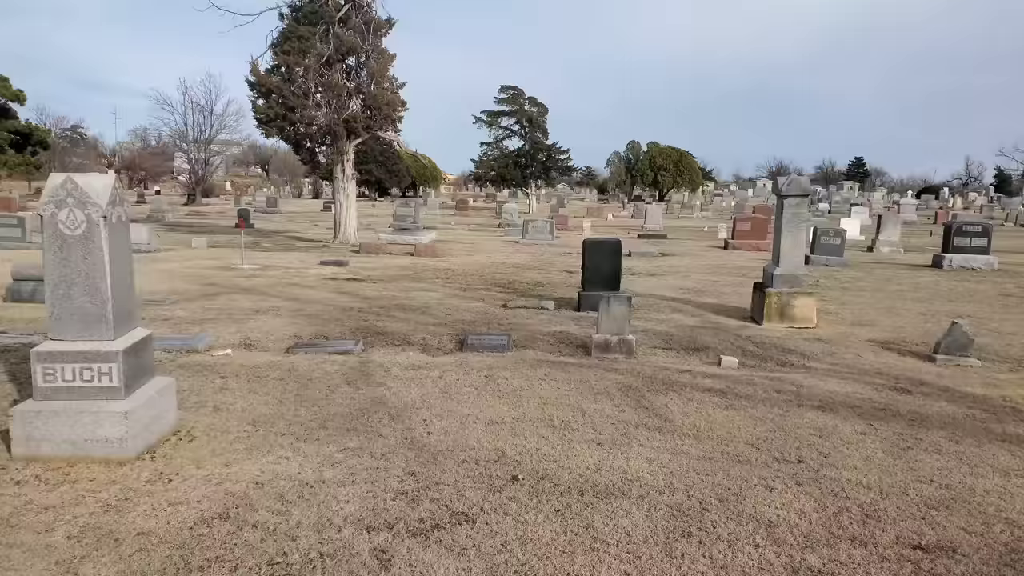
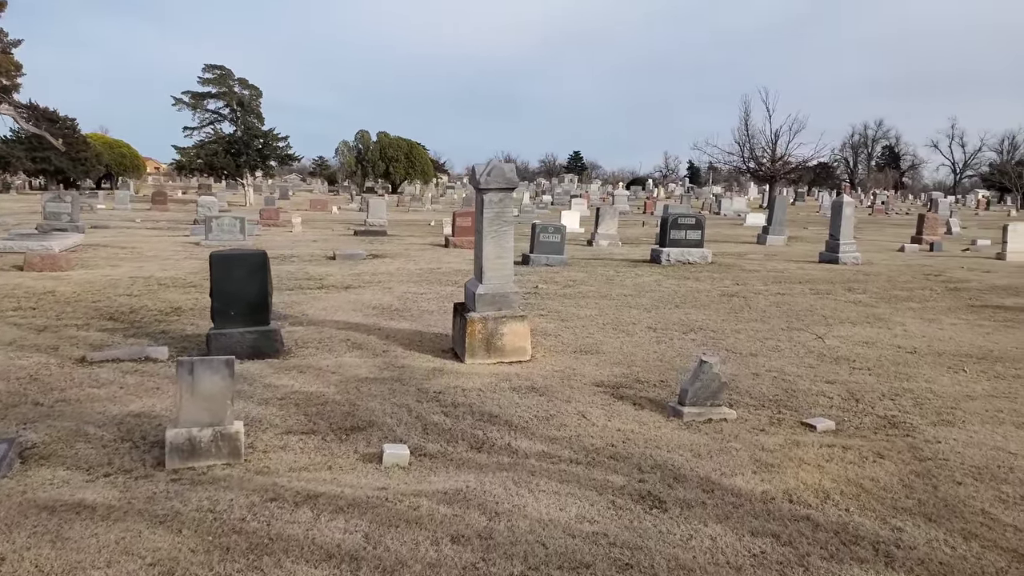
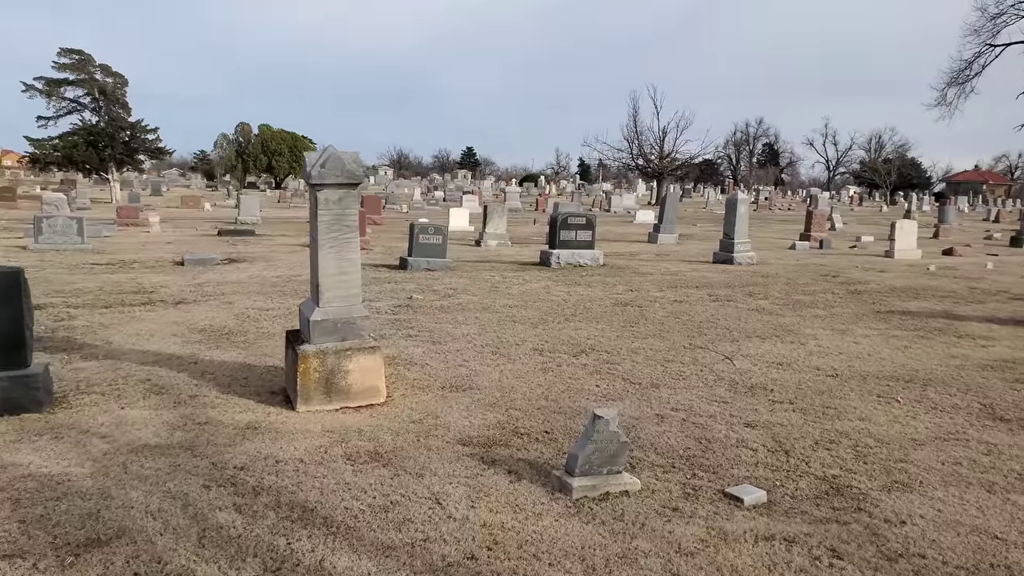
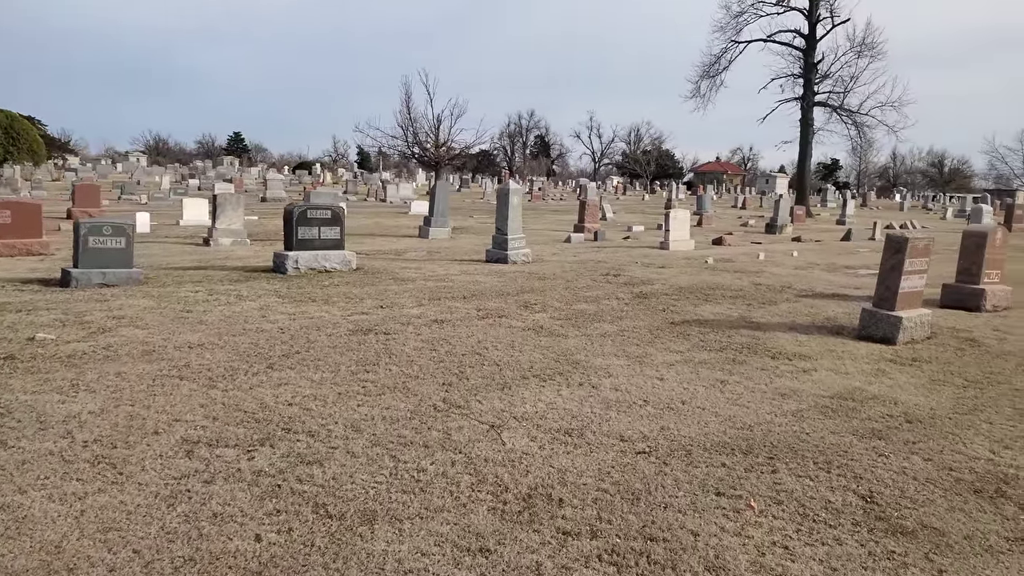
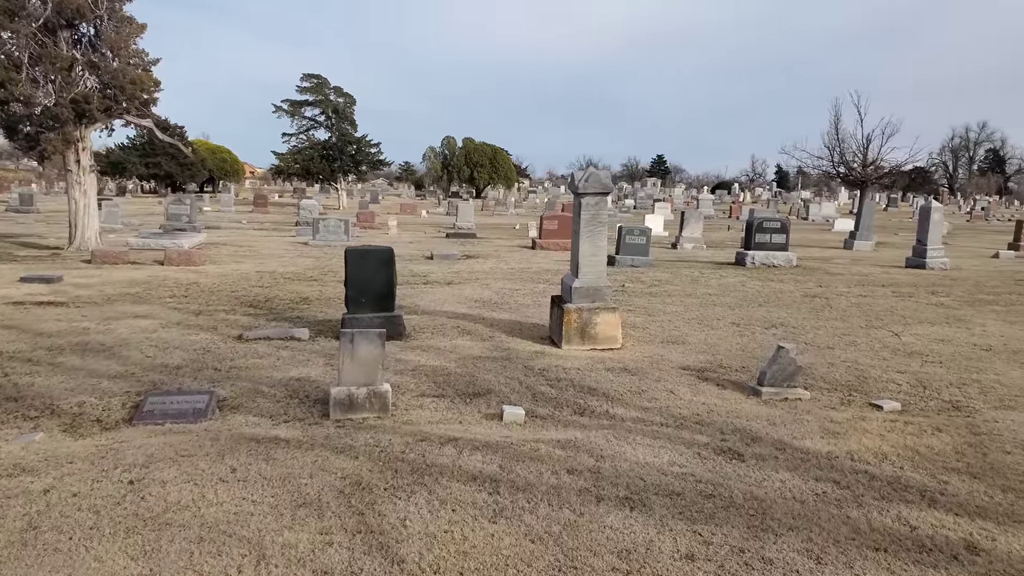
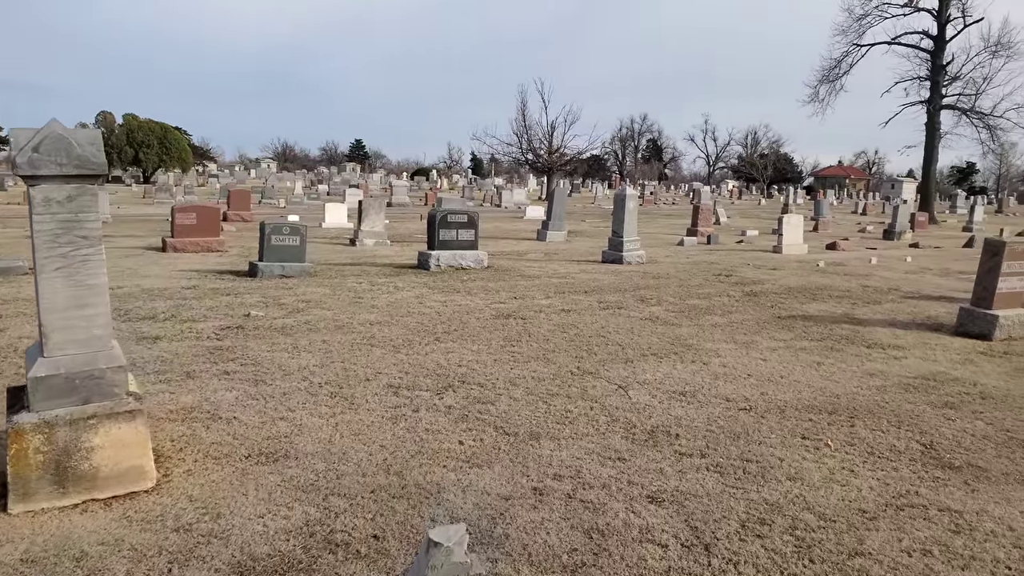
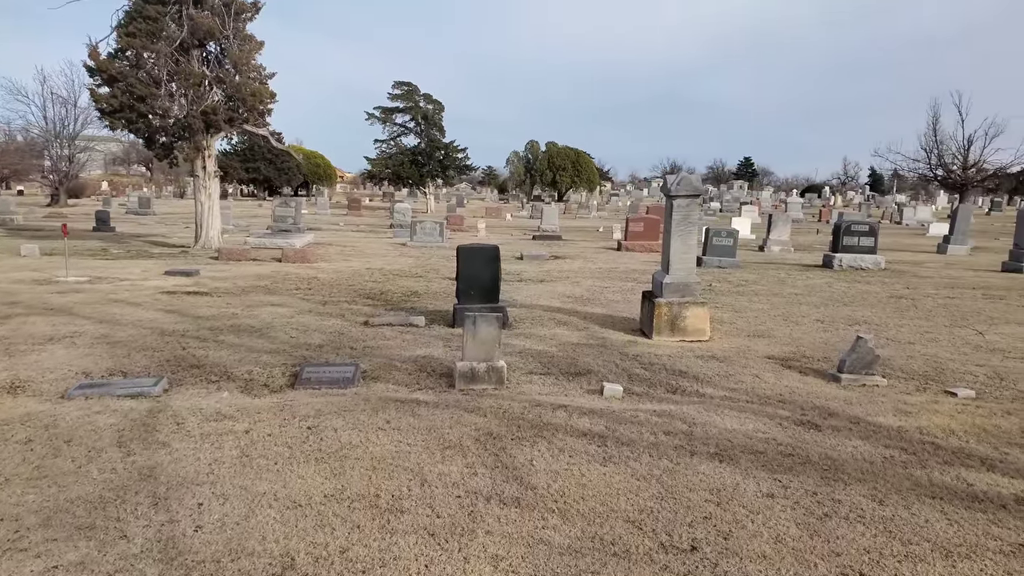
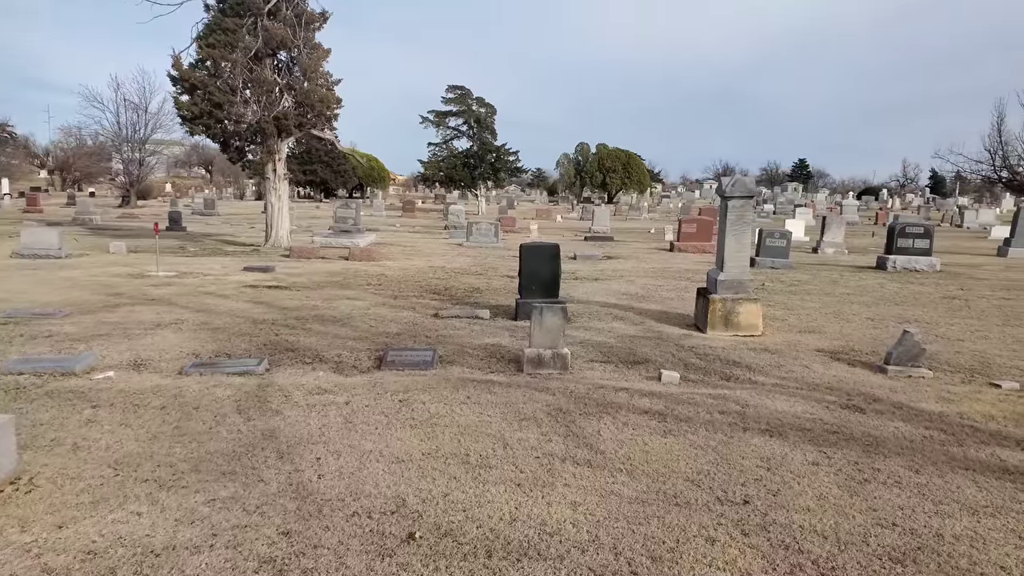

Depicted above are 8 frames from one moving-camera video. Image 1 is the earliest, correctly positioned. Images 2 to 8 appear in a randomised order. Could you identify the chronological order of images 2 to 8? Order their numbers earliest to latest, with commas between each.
8, 7, 5, 2, 3, 6, 4
